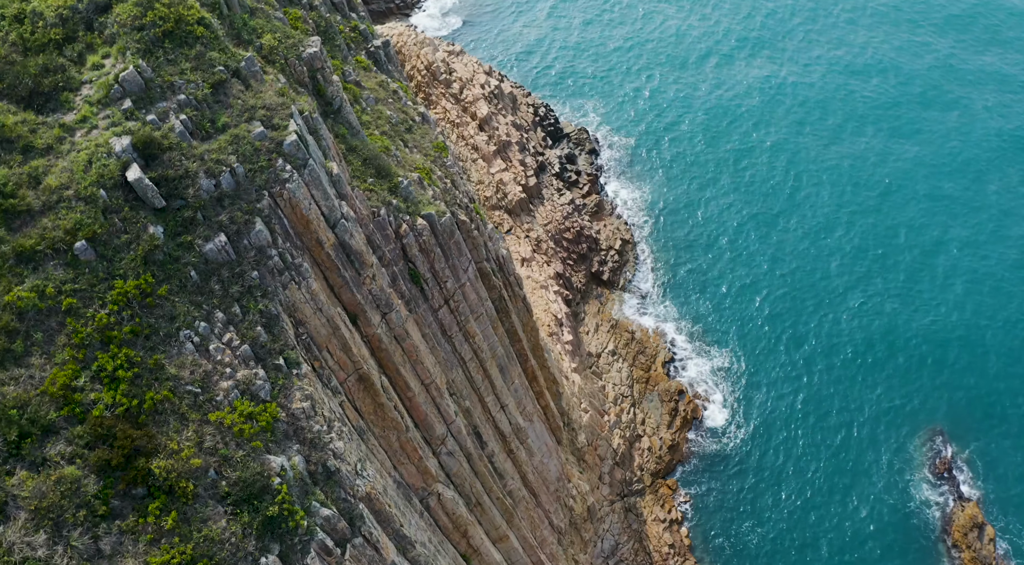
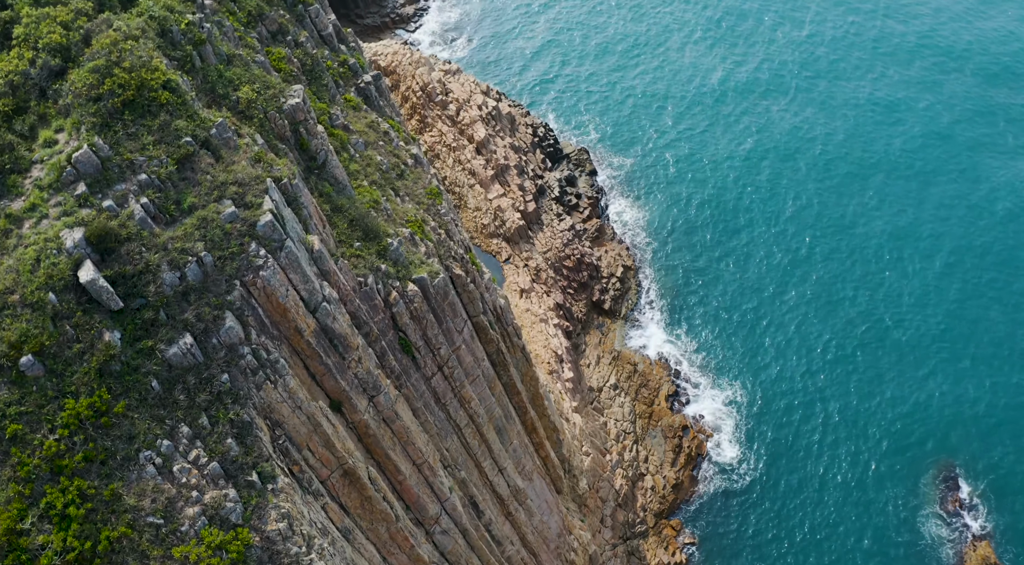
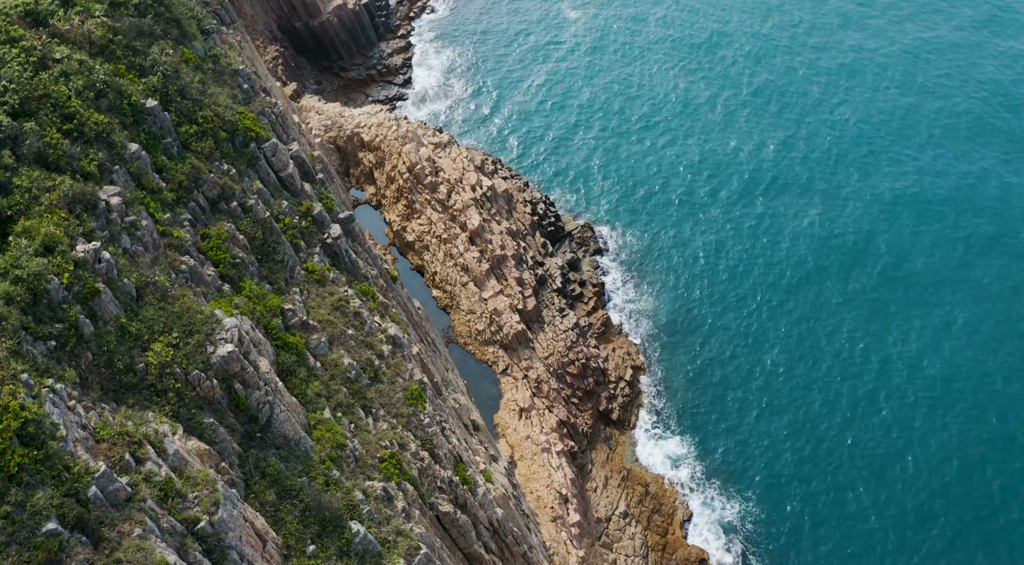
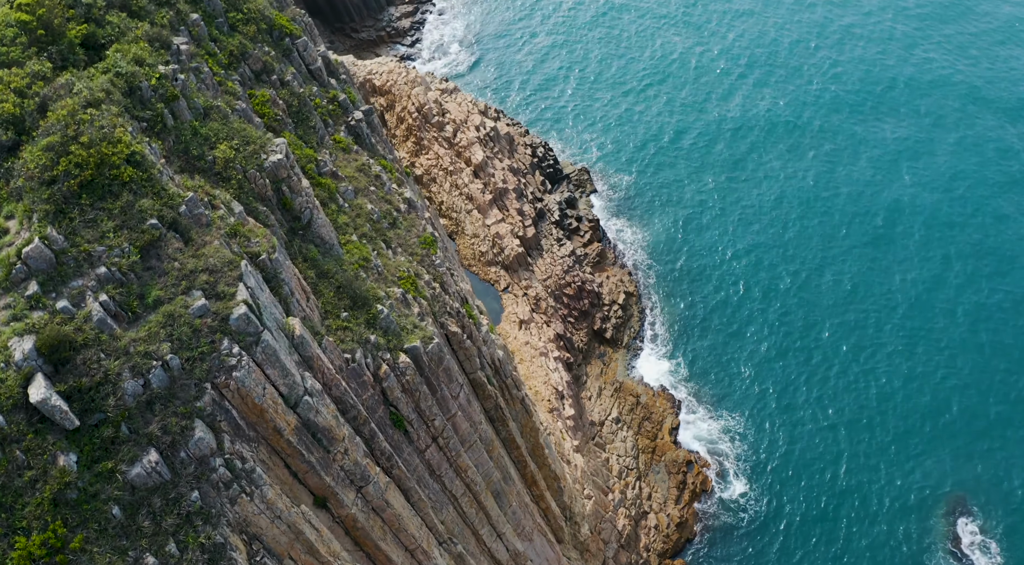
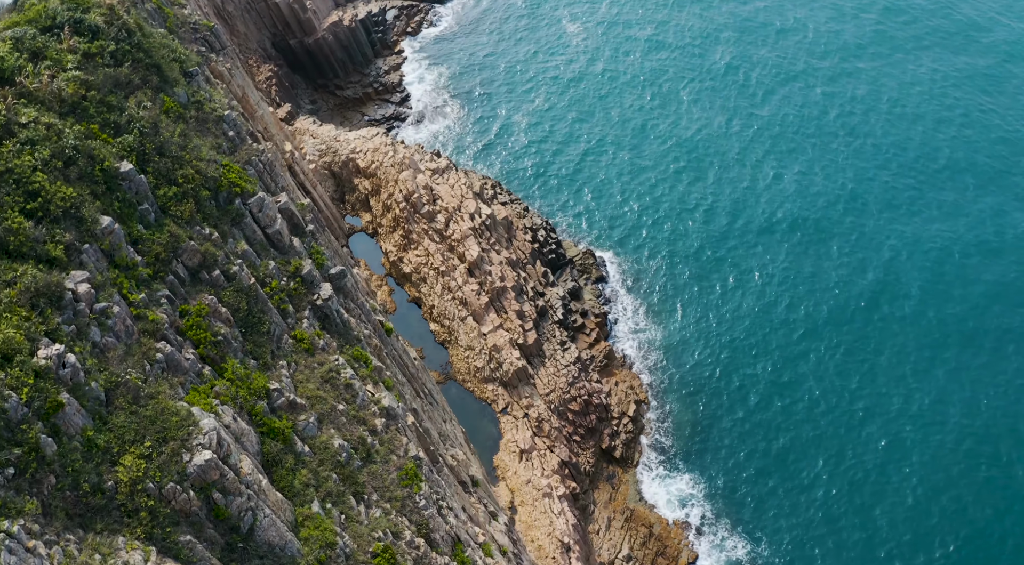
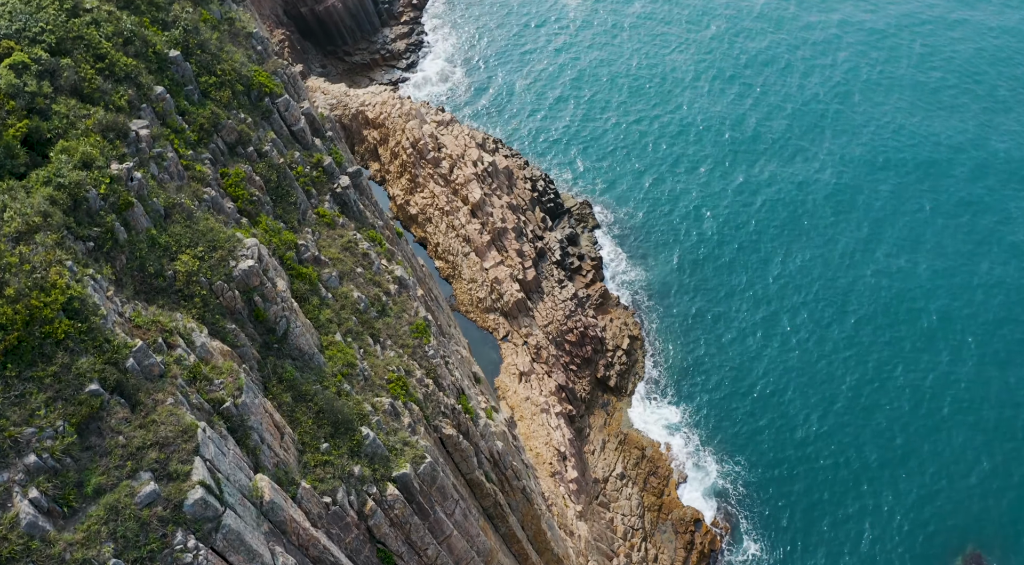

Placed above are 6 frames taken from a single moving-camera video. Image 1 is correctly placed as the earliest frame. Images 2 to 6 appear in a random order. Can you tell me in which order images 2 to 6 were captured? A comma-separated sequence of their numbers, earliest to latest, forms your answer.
2, 4, 6, 3, 5
